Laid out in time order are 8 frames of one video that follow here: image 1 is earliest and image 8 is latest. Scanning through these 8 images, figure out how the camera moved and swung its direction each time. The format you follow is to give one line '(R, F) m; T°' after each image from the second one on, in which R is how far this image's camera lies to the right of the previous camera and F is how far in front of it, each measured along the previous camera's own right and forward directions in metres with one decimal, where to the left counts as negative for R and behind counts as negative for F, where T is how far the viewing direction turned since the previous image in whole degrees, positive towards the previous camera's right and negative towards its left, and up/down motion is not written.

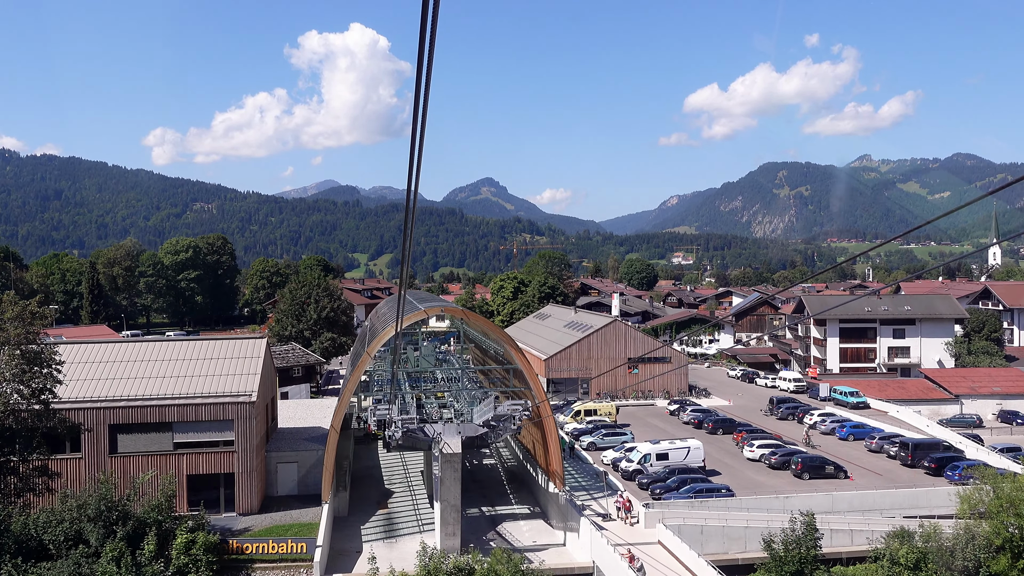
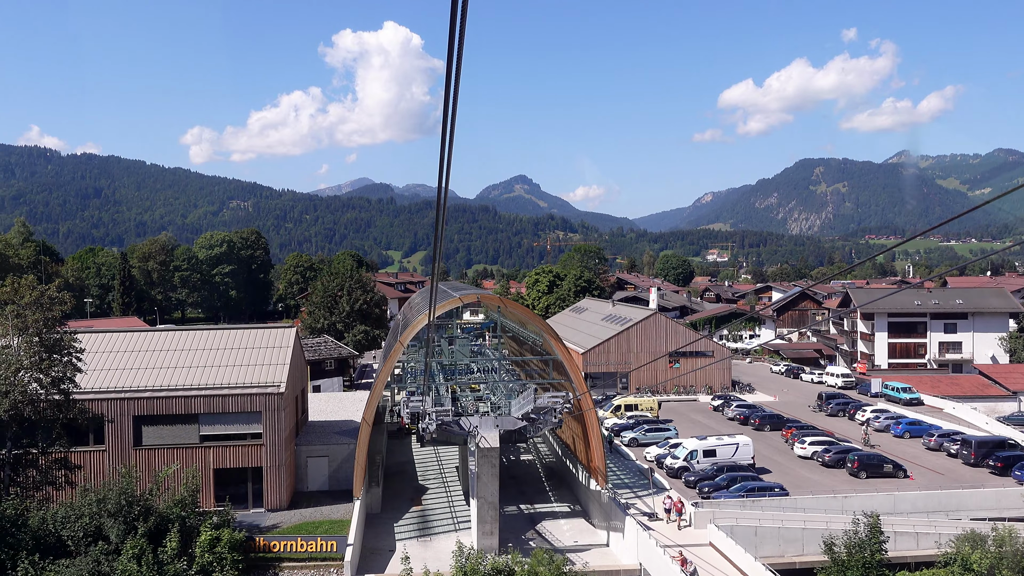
(-0.2, +1.3) m; -2°
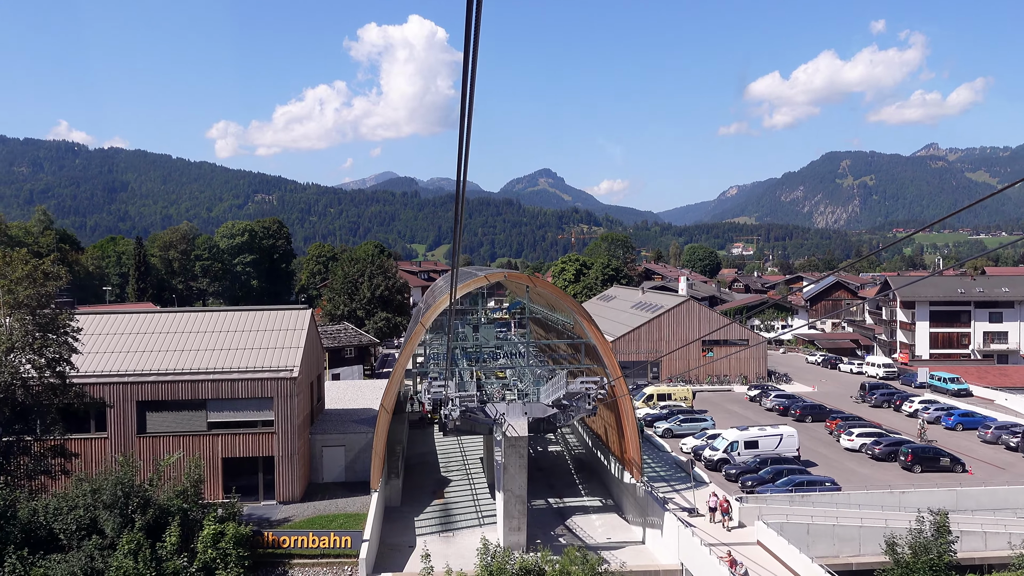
(-0.1, +1.7) m; -1°
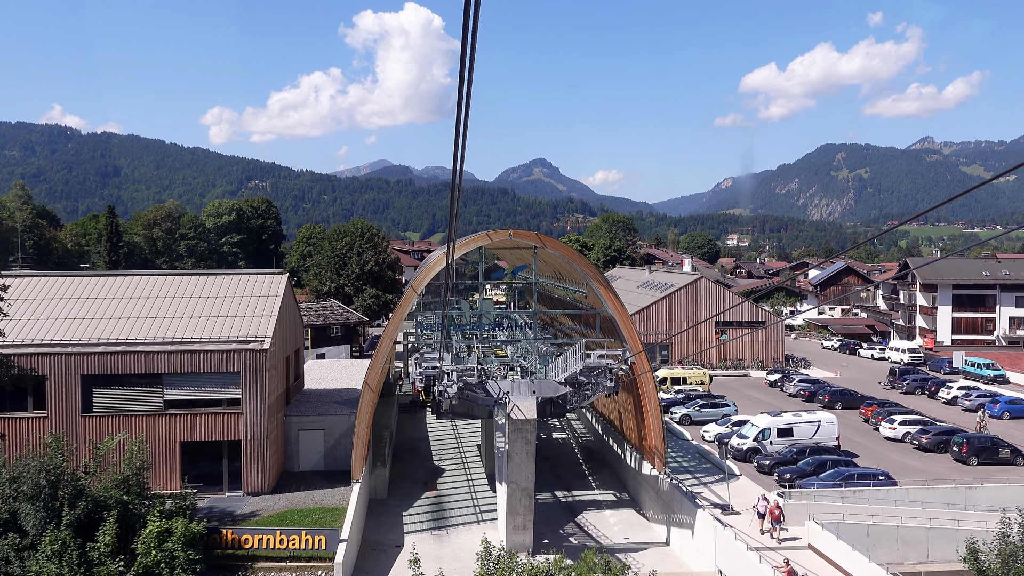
(-0.2, +3.1) m; 0°
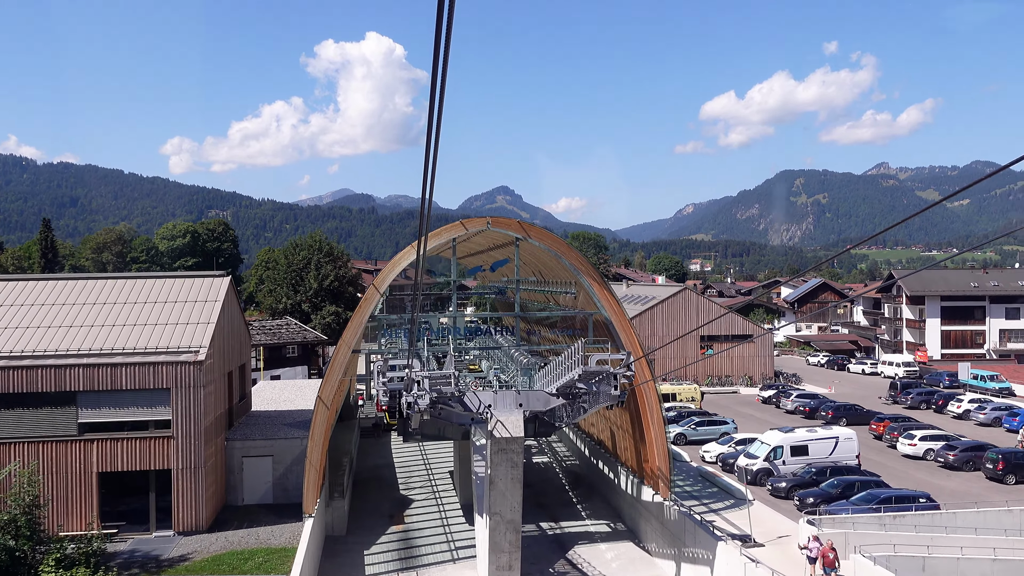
(-0.3, +2.8) m; +2°
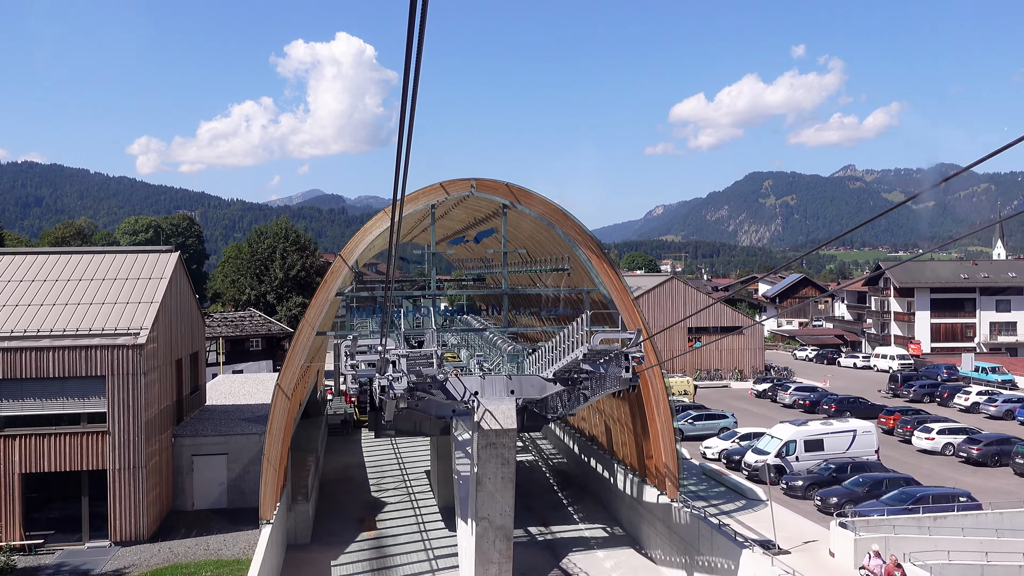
(-0.3, +2.0) m; +2°
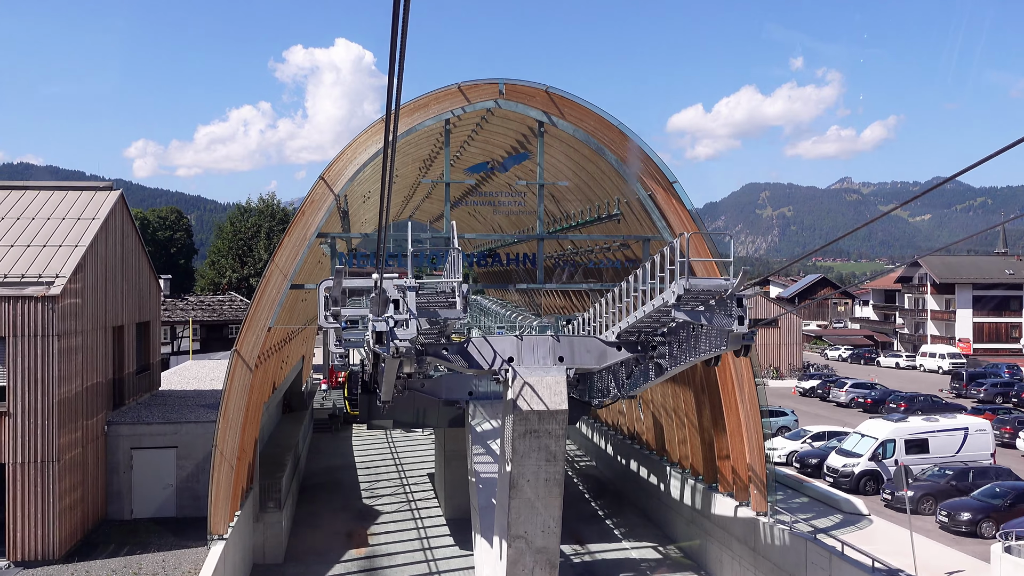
(-0.5, +3.6) m; 0°
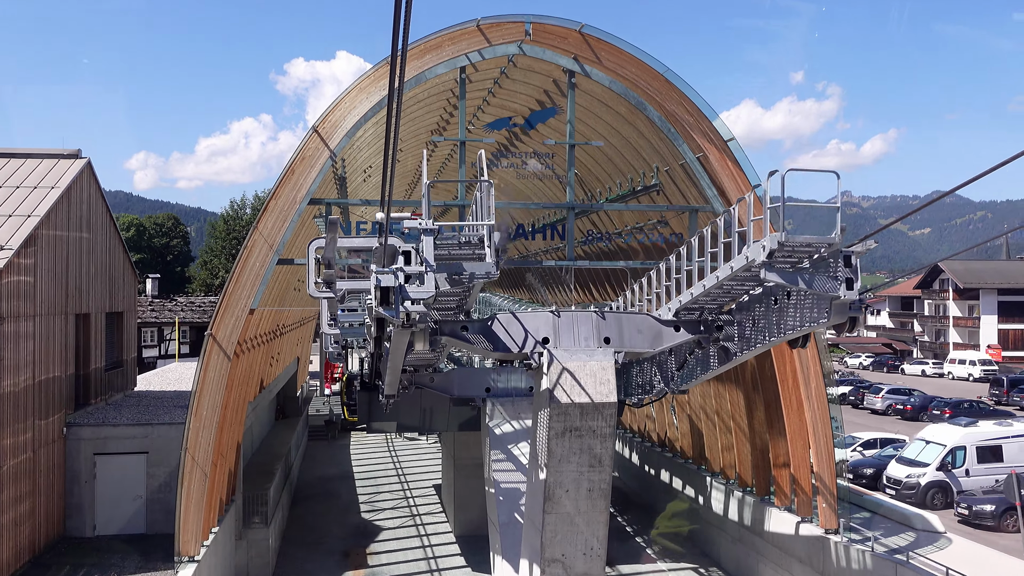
(-0.3, +1.7) m; 0°
